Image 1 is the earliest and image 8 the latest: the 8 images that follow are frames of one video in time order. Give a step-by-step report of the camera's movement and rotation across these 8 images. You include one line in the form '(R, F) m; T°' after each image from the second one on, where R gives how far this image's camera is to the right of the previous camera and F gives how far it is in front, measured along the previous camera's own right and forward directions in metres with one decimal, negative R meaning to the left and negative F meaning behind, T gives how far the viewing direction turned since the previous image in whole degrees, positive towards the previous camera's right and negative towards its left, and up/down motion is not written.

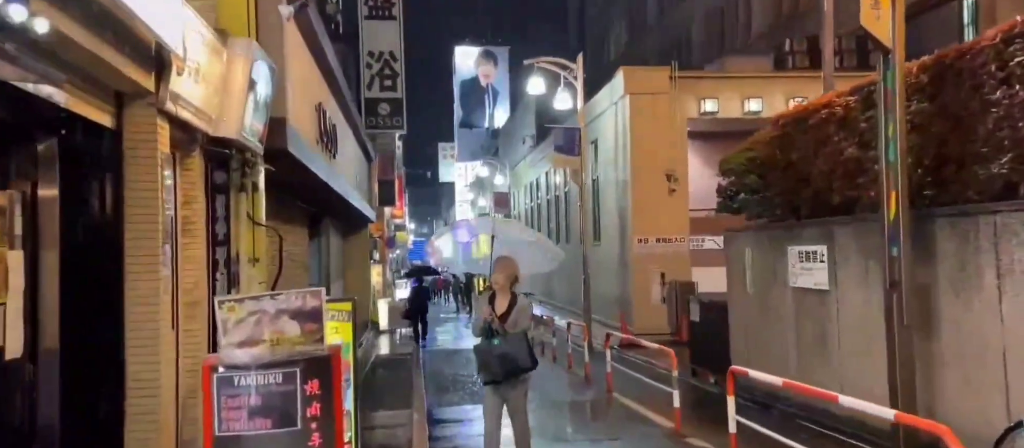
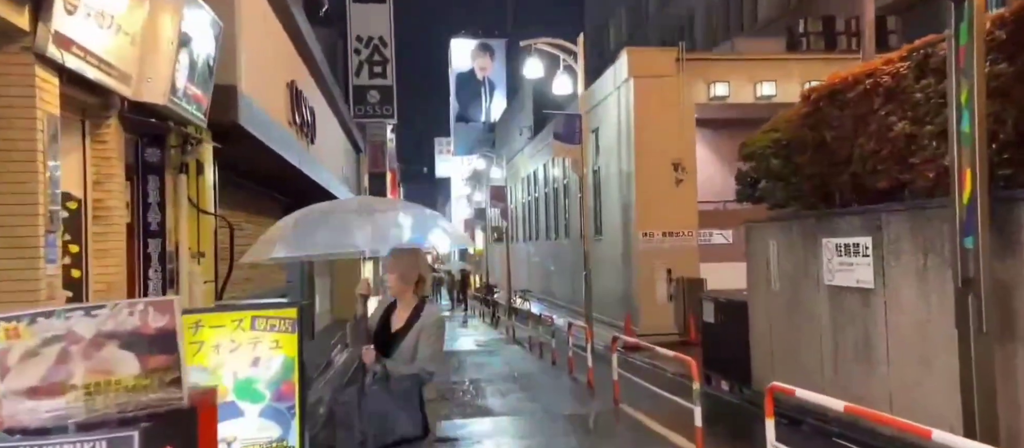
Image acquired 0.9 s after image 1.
(0.0, +1.3) m; 0°
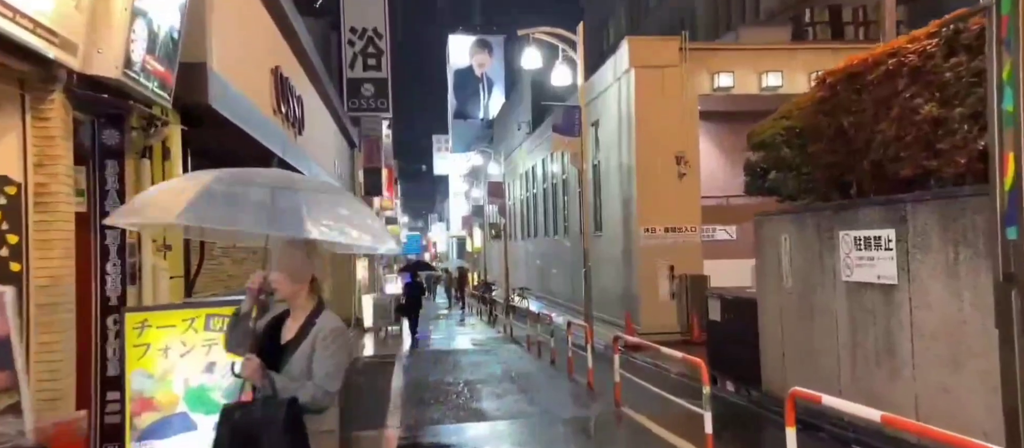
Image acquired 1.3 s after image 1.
(0.0, +0.6) m; 0°
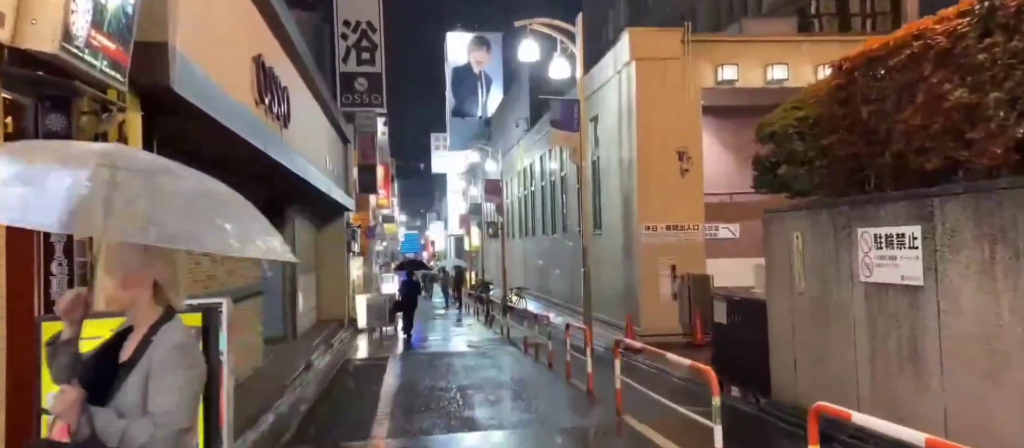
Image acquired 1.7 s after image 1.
(+0.1, +0.6) m; 0°
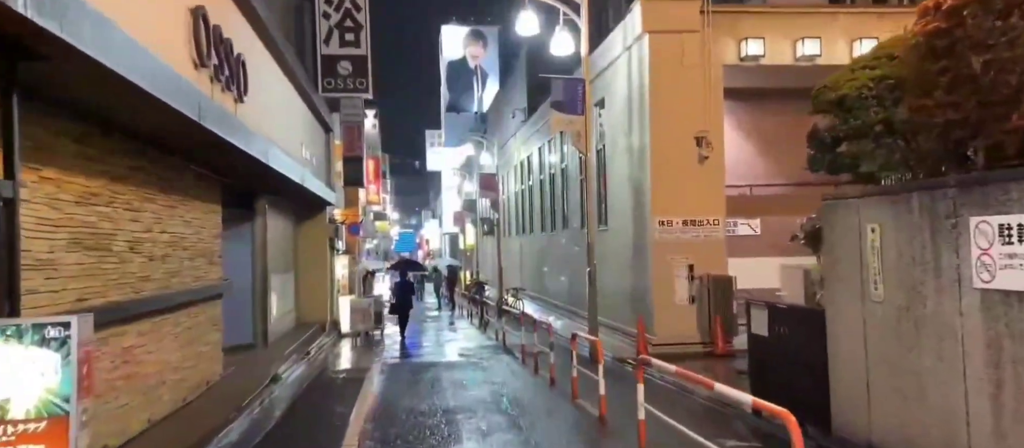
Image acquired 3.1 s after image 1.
(0.0, +2.0) m; 0°
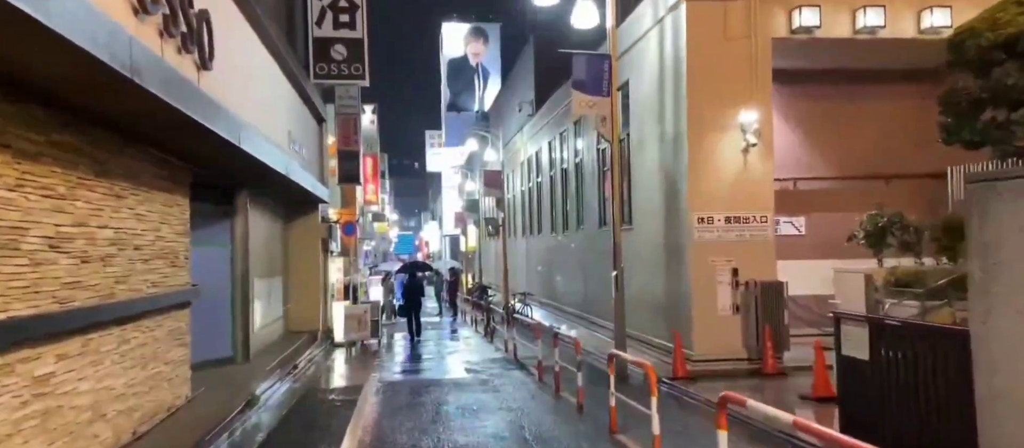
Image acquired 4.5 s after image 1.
(-0.3, +2.0) m; 0°
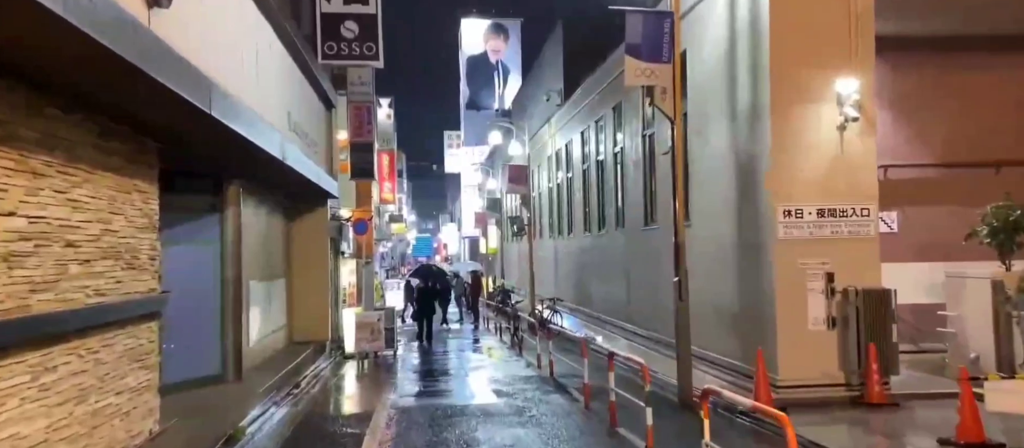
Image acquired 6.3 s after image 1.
(-0.3, +2.4) m; -1°
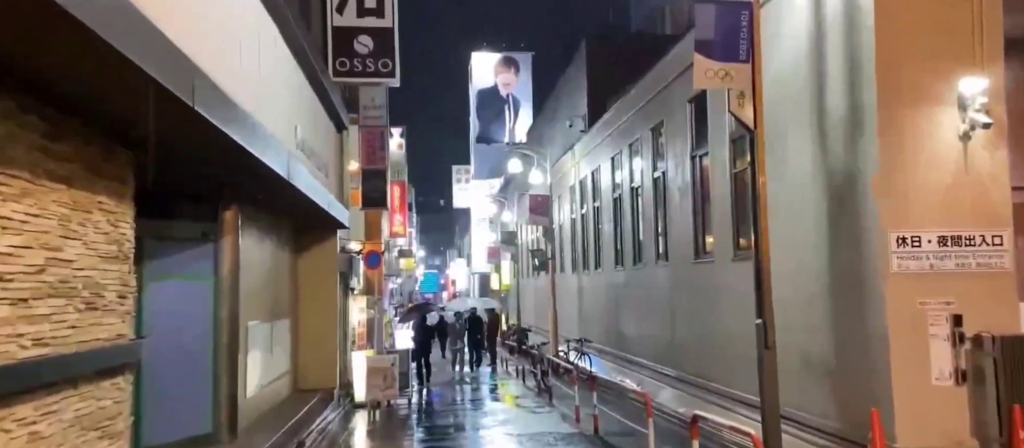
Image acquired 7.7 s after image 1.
(-0.5, +1.9) m; 0°
